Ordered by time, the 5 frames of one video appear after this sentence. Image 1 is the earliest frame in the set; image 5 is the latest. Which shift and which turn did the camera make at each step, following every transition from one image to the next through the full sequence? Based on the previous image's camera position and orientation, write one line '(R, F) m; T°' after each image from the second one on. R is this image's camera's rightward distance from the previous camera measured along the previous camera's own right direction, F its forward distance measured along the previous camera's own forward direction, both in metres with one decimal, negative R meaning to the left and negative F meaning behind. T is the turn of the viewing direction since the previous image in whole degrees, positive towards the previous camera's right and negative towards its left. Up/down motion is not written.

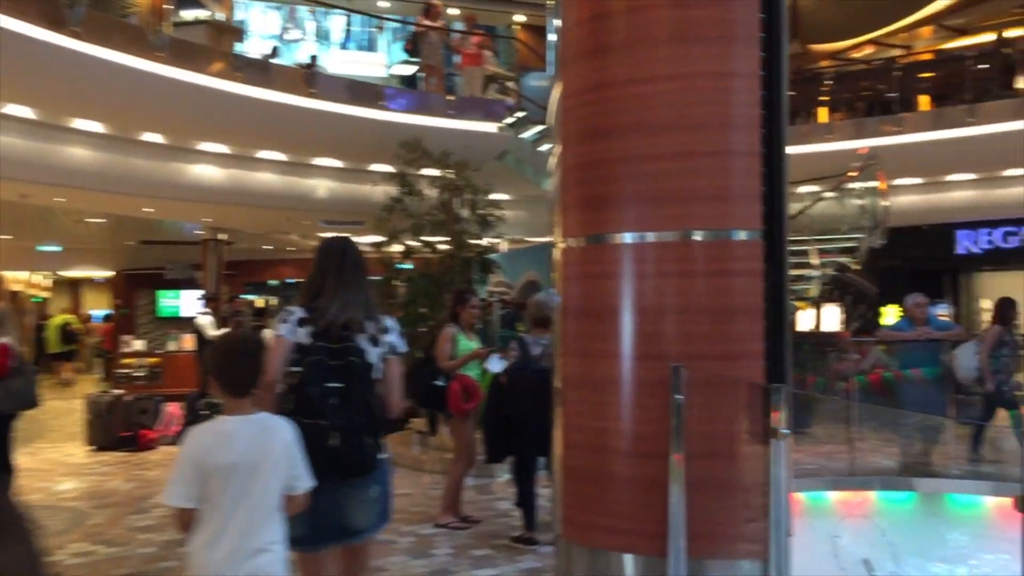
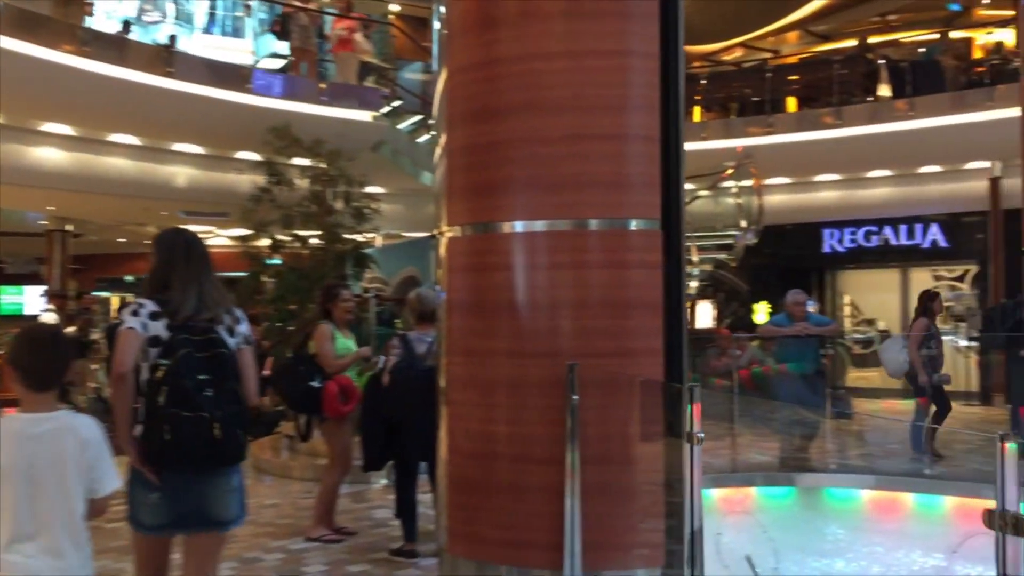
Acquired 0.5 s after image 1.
(0.0, +0.3) m; +8°
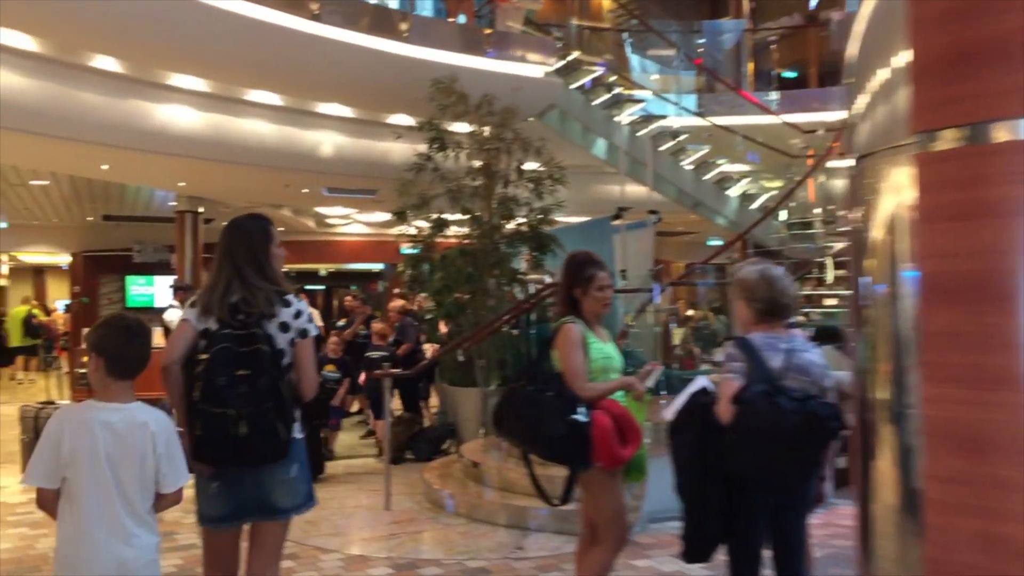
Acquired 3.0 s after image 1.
(-0.8, +1.6) m; -7°
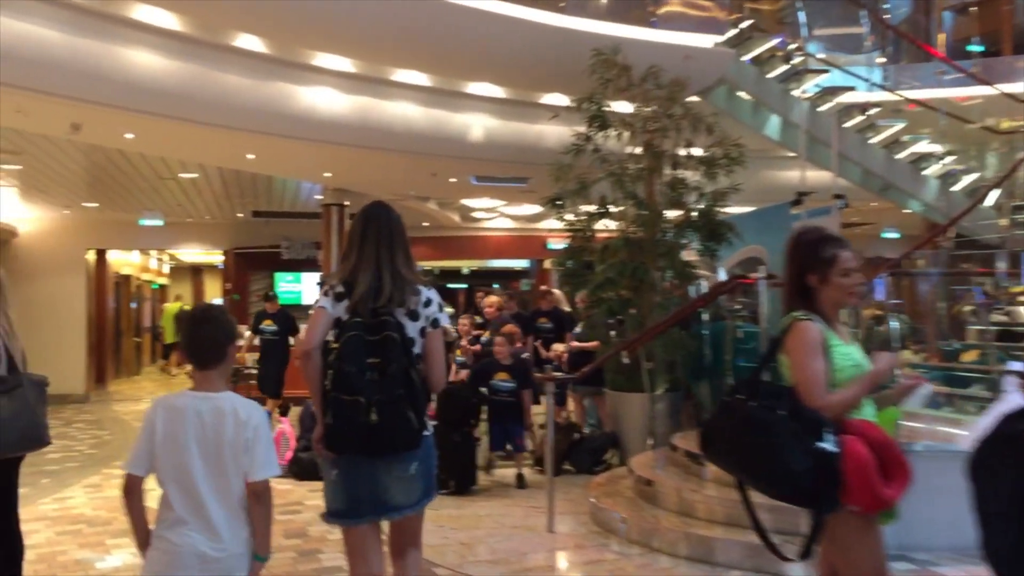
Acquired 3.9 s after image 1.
(-0.2, +0.7) m; -9°
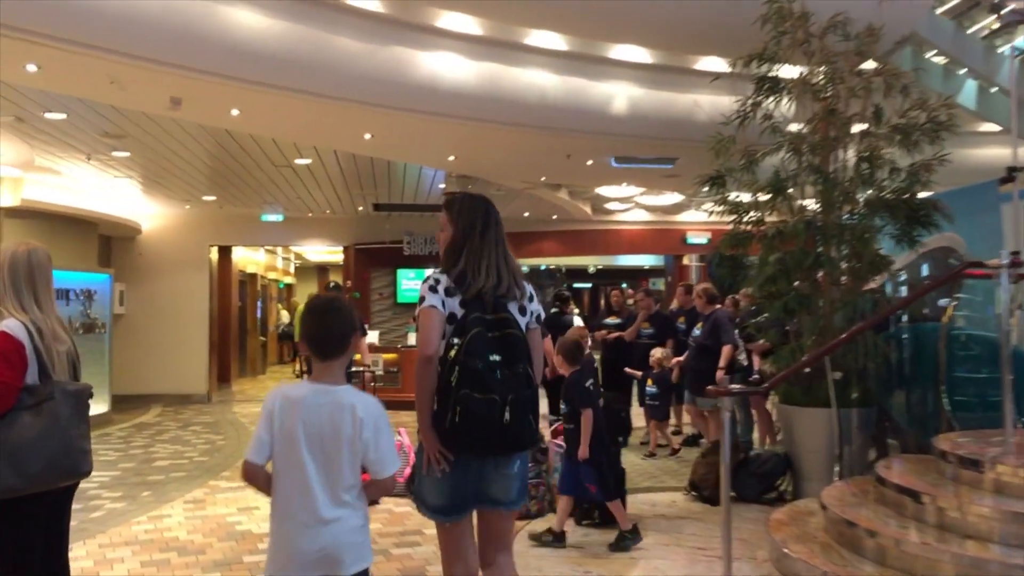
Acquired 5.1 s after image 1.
(-0.2, +0.9) m; -8°
